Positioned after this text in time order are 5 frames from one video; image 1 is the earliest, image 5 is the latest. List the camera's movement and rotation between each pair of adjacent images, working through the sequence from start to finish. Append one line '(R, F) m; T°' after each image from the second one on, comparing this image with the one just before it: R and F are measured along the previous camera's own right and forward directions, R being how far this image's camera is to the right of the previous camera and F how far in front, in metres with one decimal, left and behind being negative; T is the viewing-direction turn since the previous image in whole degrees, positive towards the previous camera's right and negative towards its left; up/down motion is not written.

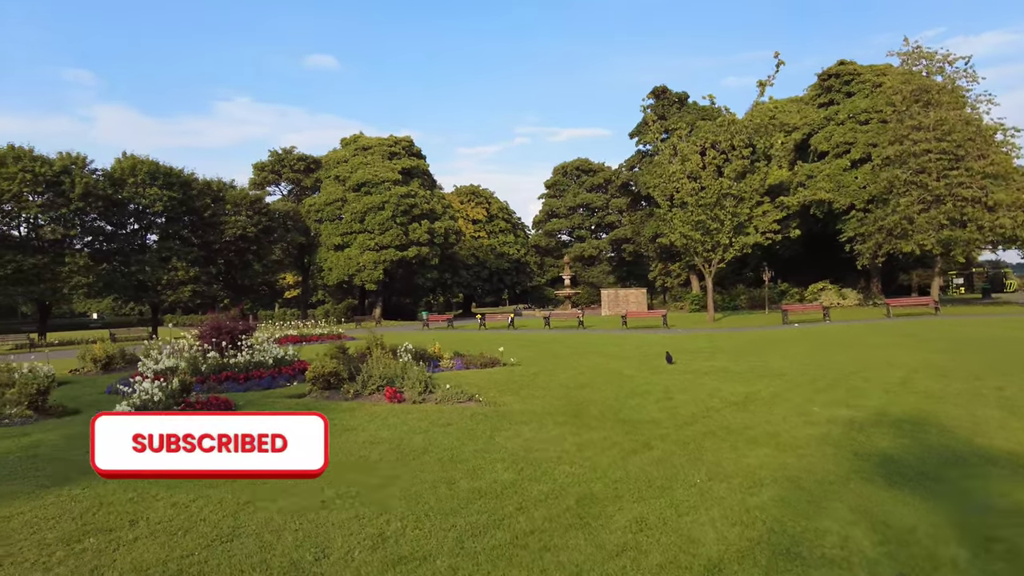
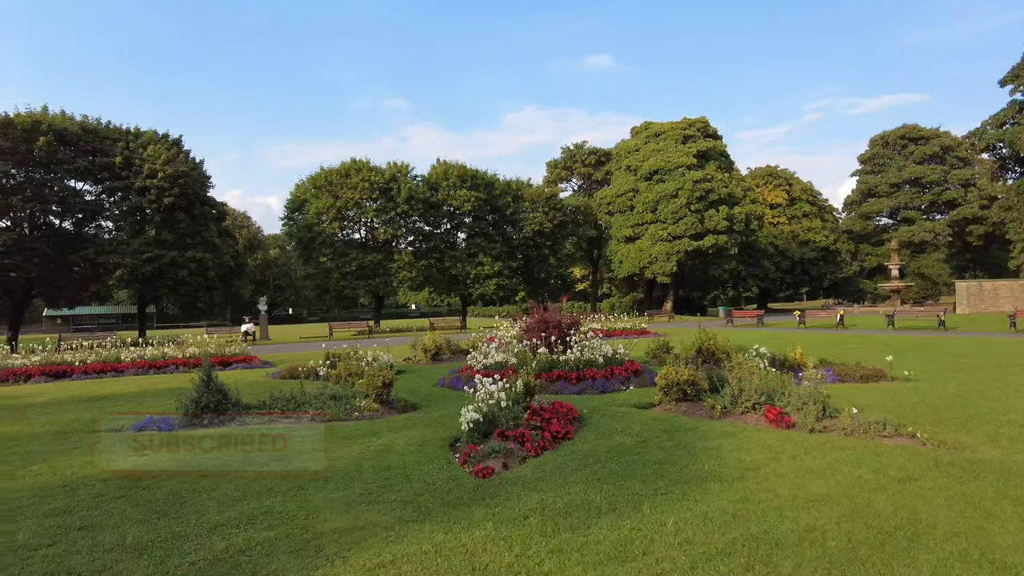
(-1.7, +2.1) m; -24°
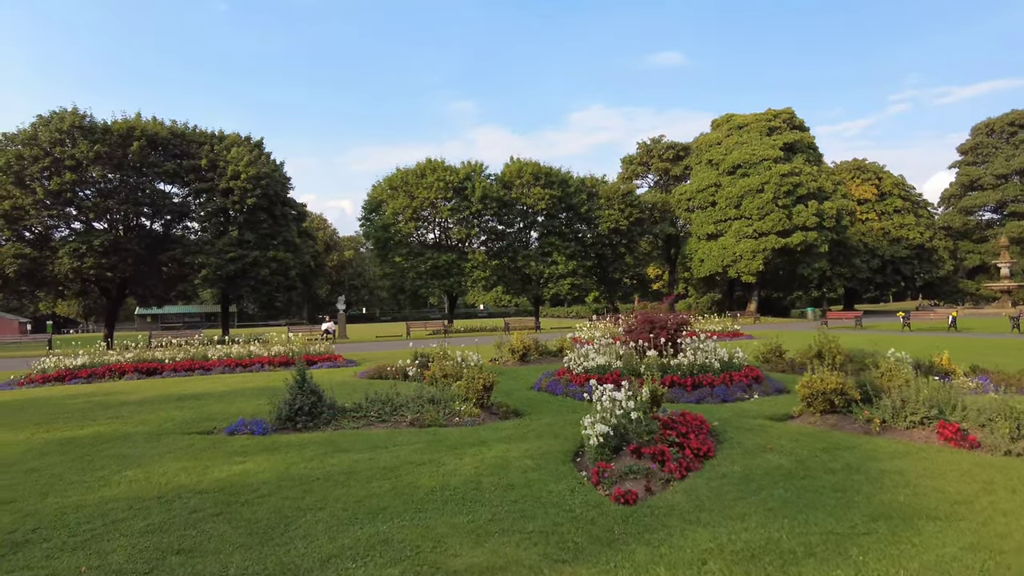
(-0.7, +0.9) m; -6°
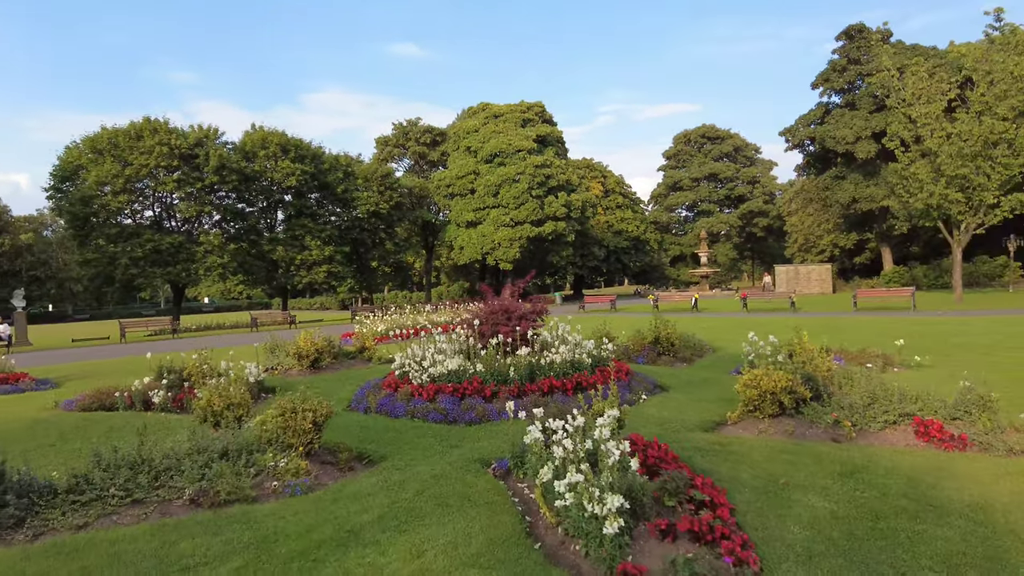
(-1.0, +3.1) m; +23°
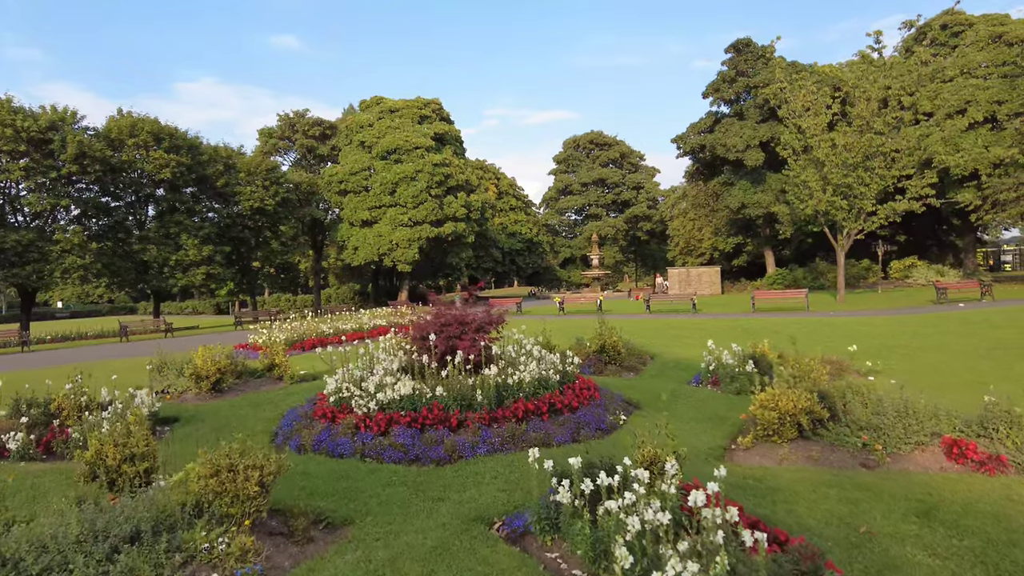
(-0.8, +1.2) m; +10°
